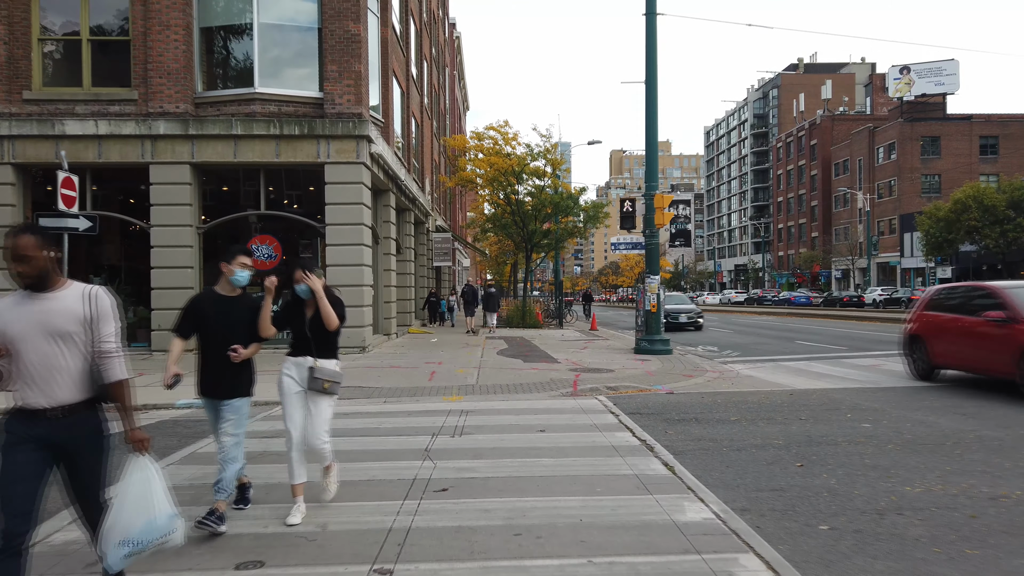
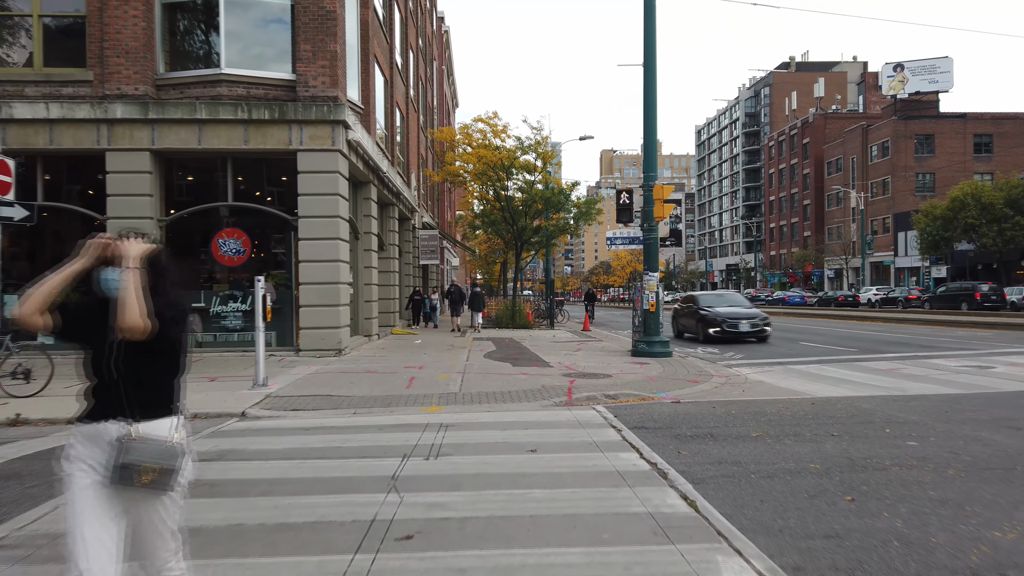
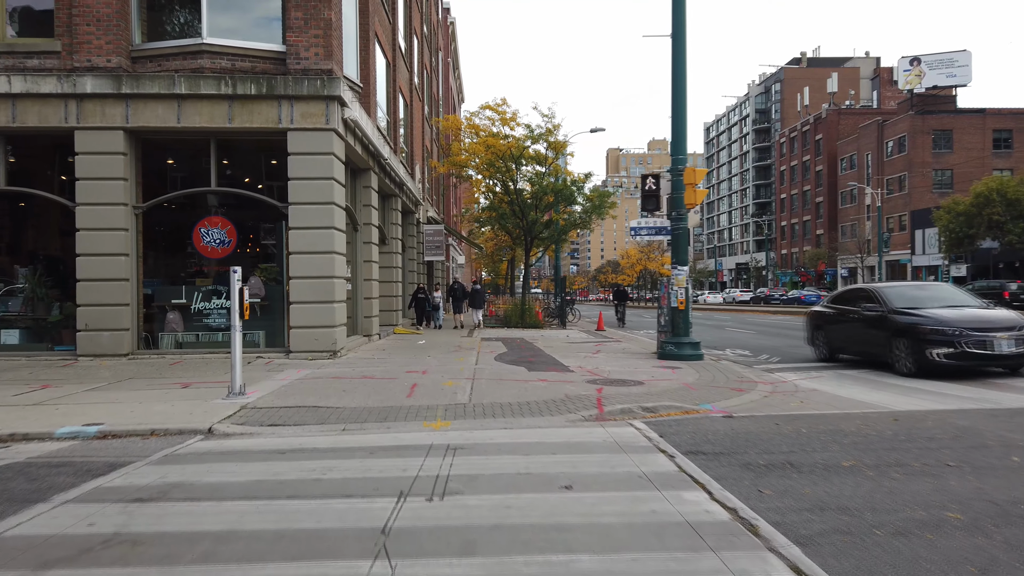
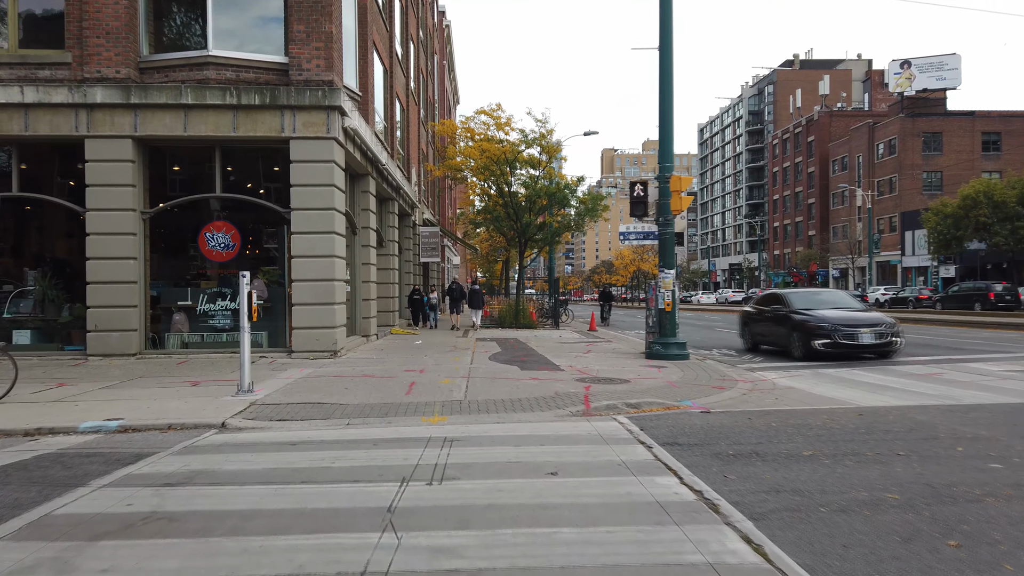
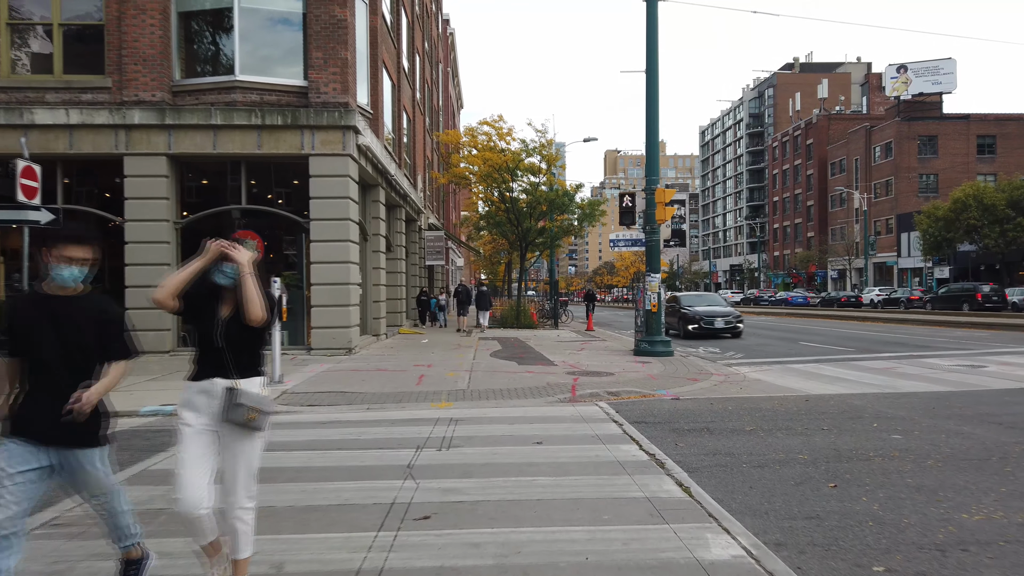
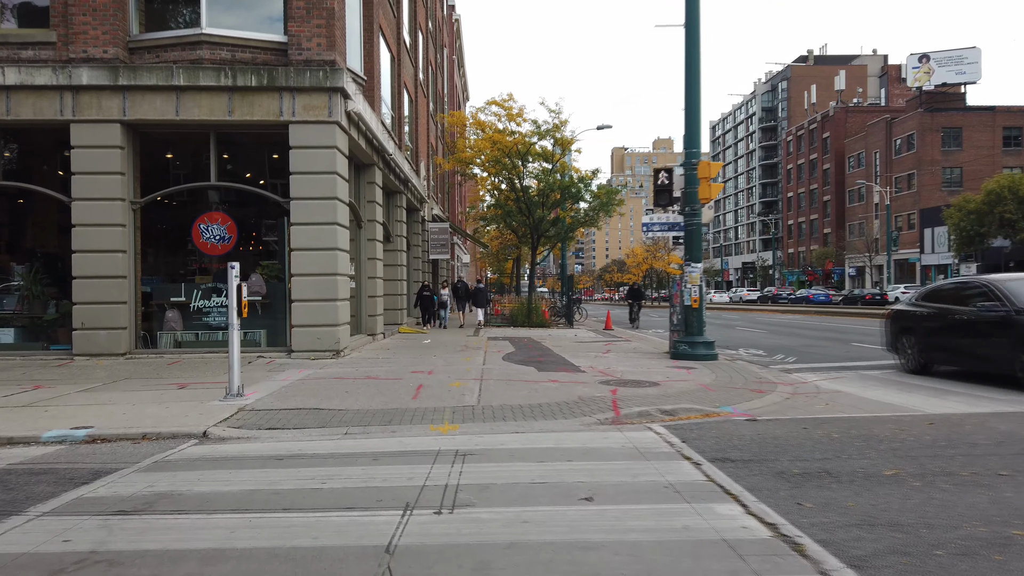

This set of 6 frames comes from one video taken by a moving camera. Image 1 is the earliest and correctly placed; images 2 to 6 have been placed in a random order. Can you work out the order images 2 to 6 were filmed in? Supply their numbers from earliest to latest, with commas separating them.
5, 2, 4, 3, 6
